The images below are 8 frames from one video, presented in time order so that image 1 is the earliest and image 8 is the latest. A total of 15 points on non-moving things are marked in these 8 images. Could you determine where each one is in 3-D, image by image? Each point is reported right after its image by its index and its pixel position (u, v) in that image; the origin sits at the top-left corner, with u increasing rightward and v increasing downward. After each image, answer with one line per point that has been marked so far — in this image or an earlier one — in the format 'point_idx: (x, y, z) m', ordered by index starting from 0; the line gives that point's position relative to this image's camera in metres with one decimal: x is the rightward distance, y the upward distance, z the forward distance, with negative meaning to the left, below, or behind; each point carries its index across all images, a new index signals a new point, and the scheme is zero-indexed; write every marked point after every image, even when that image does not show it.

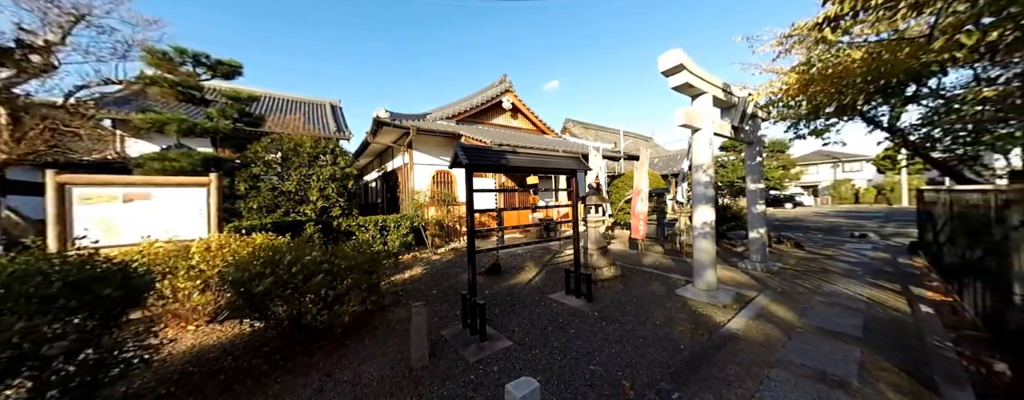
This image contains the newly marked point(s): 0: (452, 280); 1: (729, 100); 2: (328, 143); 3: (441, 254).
0: (-0.9, -1.2, +4.3) m
1: (+3.0, +1.4, +3.9) m
2: (-3.6, +1.1, +5.5) m
3: (-1.4, -1.1, +5.7) m
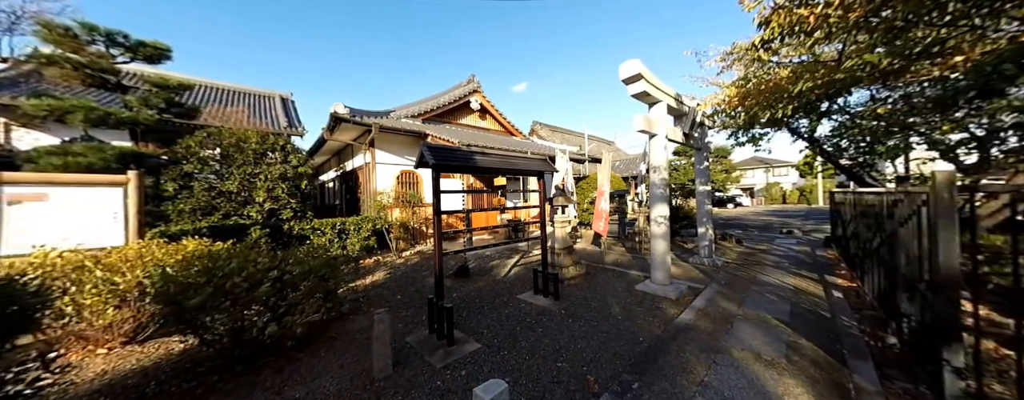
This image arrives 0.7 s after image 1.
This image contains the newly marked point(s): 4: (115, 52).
0: (-1.4, -1.2, +4.1) m
1: (+2.5, +1.4, +4.2) m
2: (-4.2, +1.1, +5.1) m
3: (-2.1, -1.1, +5.5) m
4: (-5.5, +2.0, +3.9) m
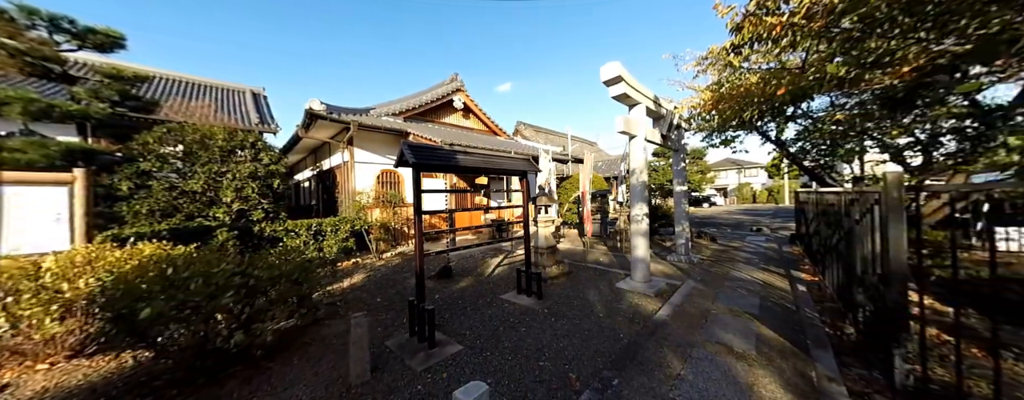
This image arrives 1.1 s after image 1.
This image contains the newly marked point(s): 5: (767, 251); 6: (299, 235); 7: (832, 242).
0: (-1.6, -1.2, +4.0) m
1: (+2.3, +1.4, +4.3) m
2: (-4.5, +1.1, +4.8) m
3: (-2.4, -1.1, +5.4) m
4: (-5.7, +2.0, +3.6) m
5: (+5.0, -1.0, +5.6) m
6: (-3.5, -0.6, +4.6) m
7: (+3.4, -0.4, +3.0) m
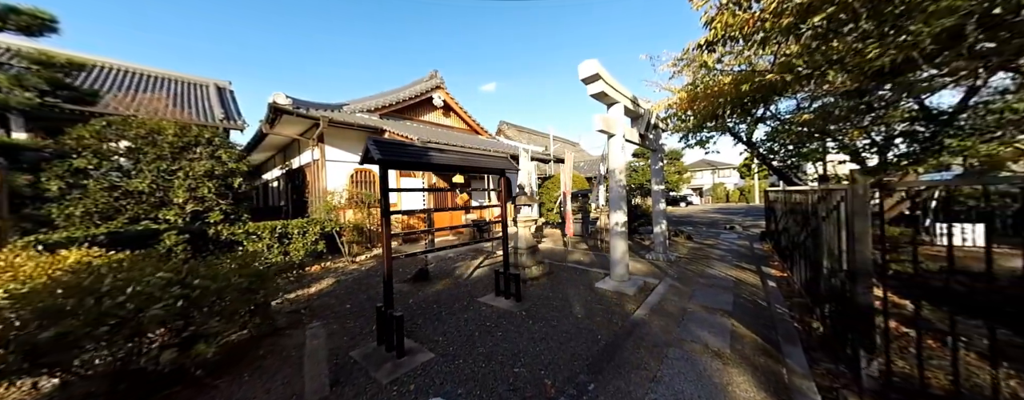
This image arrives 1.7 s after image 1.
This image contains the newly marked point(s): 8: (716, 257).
0: (-1.9, -1.2, +3.8) m
1: (+2.0, +1.4, +4.4) m
2: (-4.9, +1.1, +4.4) m
3: (-2.8, -1.1, +5.1) m
4: (-6.0, +2.0, +3.1) m
5: (+4.6, -1.0, +5.8) m
6: (-3.8, -0.6, +4.3) m
7: (+3.2, -0.4, +3.1) m
8: (+3.7, -1.0, +5.1) m
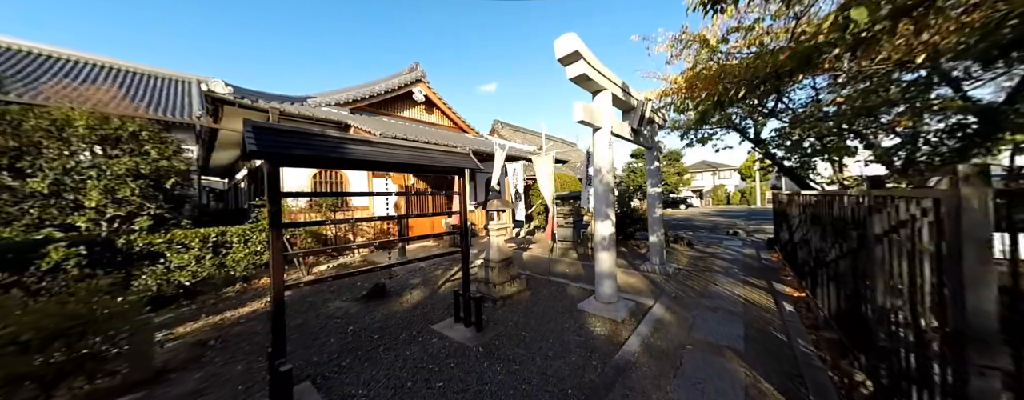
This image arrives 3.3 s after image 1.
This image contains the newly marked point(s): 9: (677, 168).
0: (-2.3, -1.3, +3.2) m
1: (+1.6, +1.3, +3.8) m
2: (-5.3, +1.0, +3.8) m
3: (-3.2, -1.2, +4.5) m
4: (-6.4, +2.0, +2.5) m
5: (+4.3, -1.1, +5.2) m
6: (-4.2, -0.6, +3.7) m
7: (+2.8, -0.5, +2.5) m
8: (+3.4, -1.1, +4.5) m
9: (+10.6, +2.1, +18.2) m
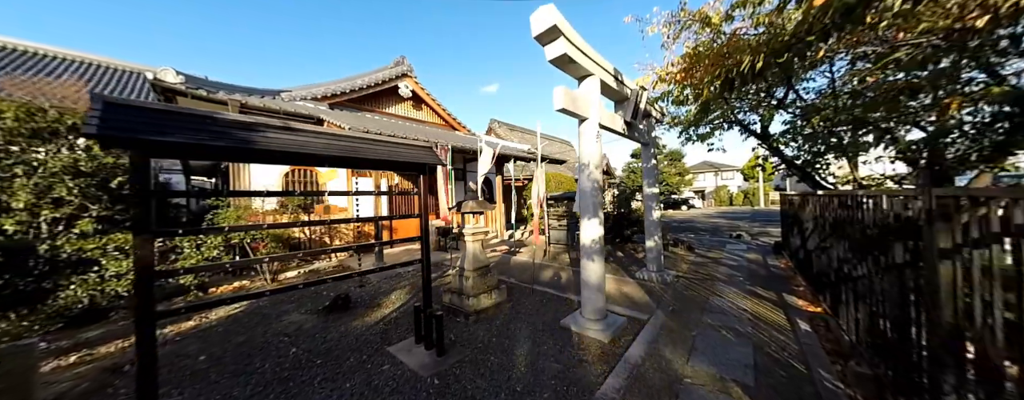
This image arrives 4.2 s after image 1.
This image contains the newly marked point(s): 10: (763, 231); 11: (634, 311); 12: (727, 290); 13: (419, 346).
0: (-2.5, -1.3, +2.8) m
1: (+1.3, +1.3, +3.4) m
2: (-5.5, +1.0, +3.5) m
3: (-3.4, -1.2, +4.1) m
4: (-6.6, +2.0, +2.2) m
5: (+4.0, -1.1, +4.7) m
6: (-4.5, -0.6, +3.3) m
7: (+2.5, -0.5, +2.1) m
8: (+3.1, -1.1, +4.1) m
9: (+10.4, +2.0, +17.7) m
10: (+8.0, -1.0, +8.9) m
11: (+1.3, -1.2, +3.0) m
12: (+2.7, -1.2, +3.6) m
13: (-0.8, -1.2, +2.4) m
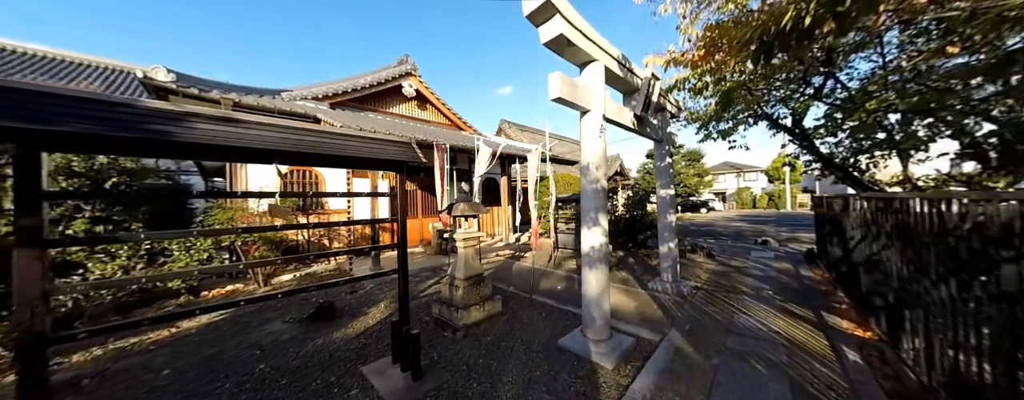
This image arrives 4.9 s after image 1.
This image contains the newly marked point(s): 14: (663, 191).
0: (-2.6, -1.3, +2.6) m
1: (+1.3, +1.3, +3.0) m
2: (-5.5, +1.0, +3.4) m
3: (-3.4, -1.2, +4.0) m
4: (-6.7, +2.0, +2.2) m
5: (+4.0, -1.1, +4.2) m
6: (-4.5, -0.6, +3.2) m
7: (+2.4, -0.5, +1.6) m
8: (+3.1, -1.2, +3.7) m
9: (+11.1, +1.9, +16.9) m
10: (+8.2, -1.0, +8.2) m
11: (+1.2, -1.2, +2.6) m
12: (+2.7, -1.2, +3.1) m
13: (-0.9, -1.3, +2.1) m
14: (+2.0, +0.1, +3.7) m
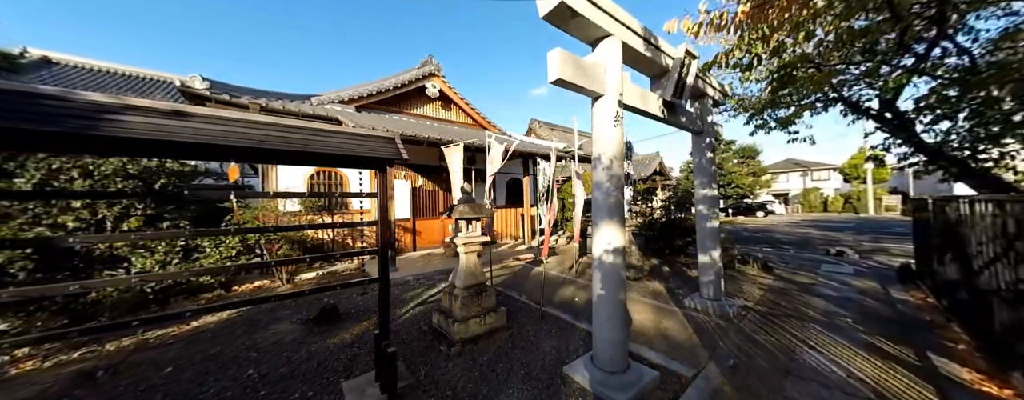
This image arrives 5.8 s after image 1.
0: (-2.6, -1.3, +2.7) m
1: (+1.3, +1.3, +2.5) m
2: (-5.4, +1.0, +3.8) m
3: (-3.2, -1.2, +4.1) m
4: (-6.7, +2.0, +2.8) m
5: (+4.2, -1.2, +3.4) m
6: (-4.4, -0.6, +3.5) m
7: (+2.3, -0.5, +1.0) m
8: (+3.2, -1.2, +2.9) m
9: (+12.9, +1.8, +15.1) m
10: (+8.8, -1.1, +6.8) m
11: (+1.2, -1.2, +2.2) m
12: (+2.7, -1.2, +2.5) m
13: (-0.9, -1.3, +1.9) m
14: (+2.1, +0.1, +3.2) m
